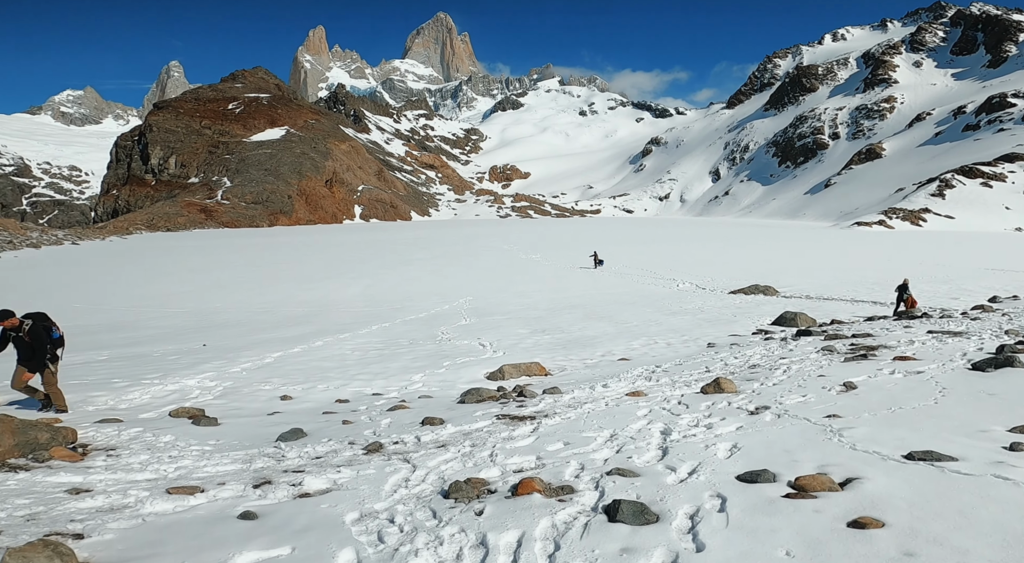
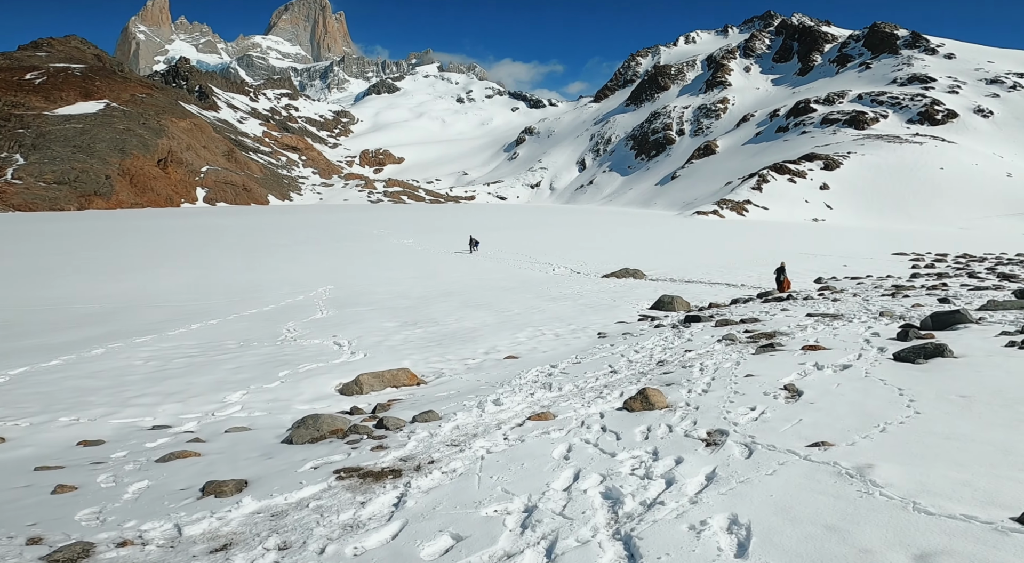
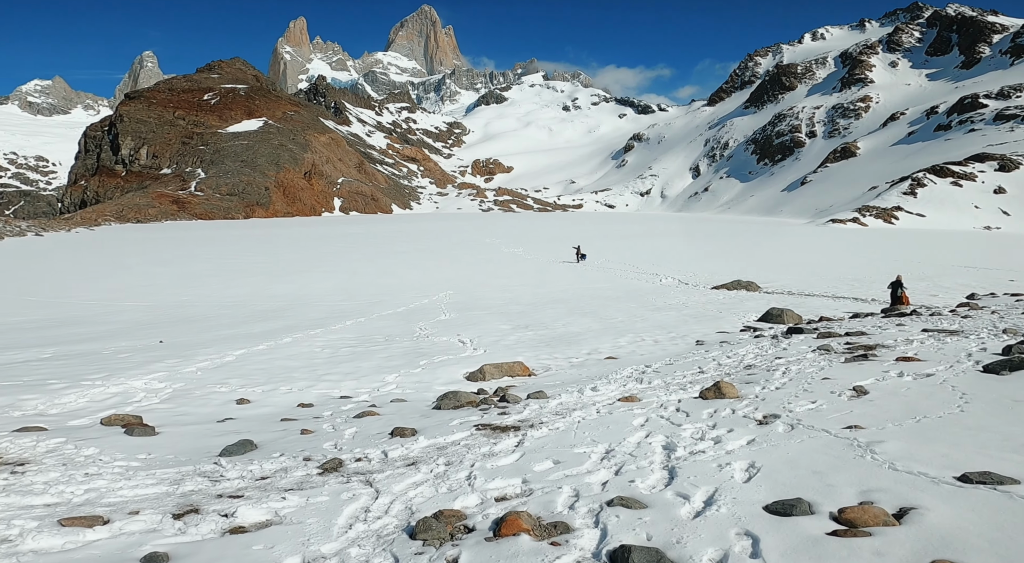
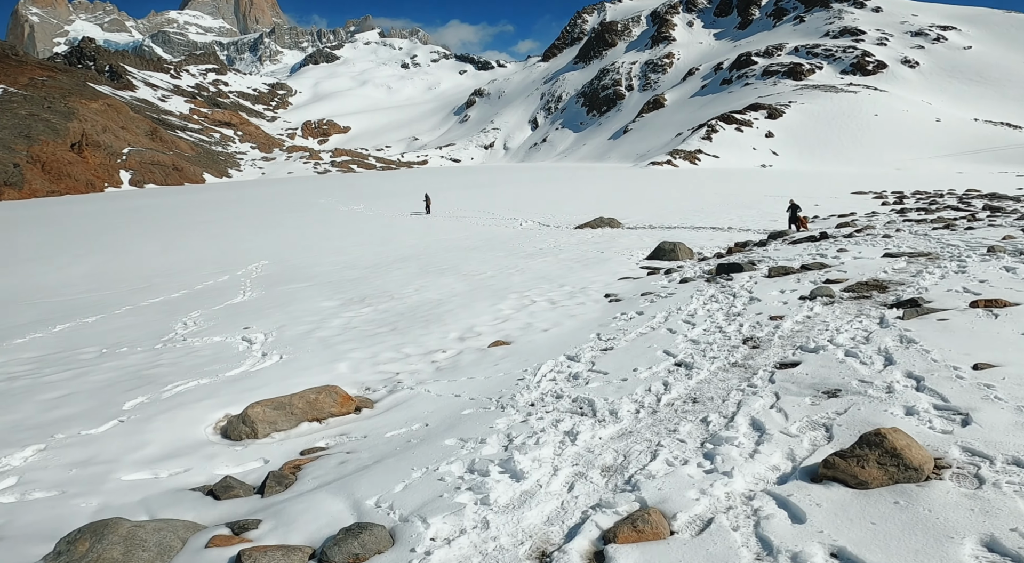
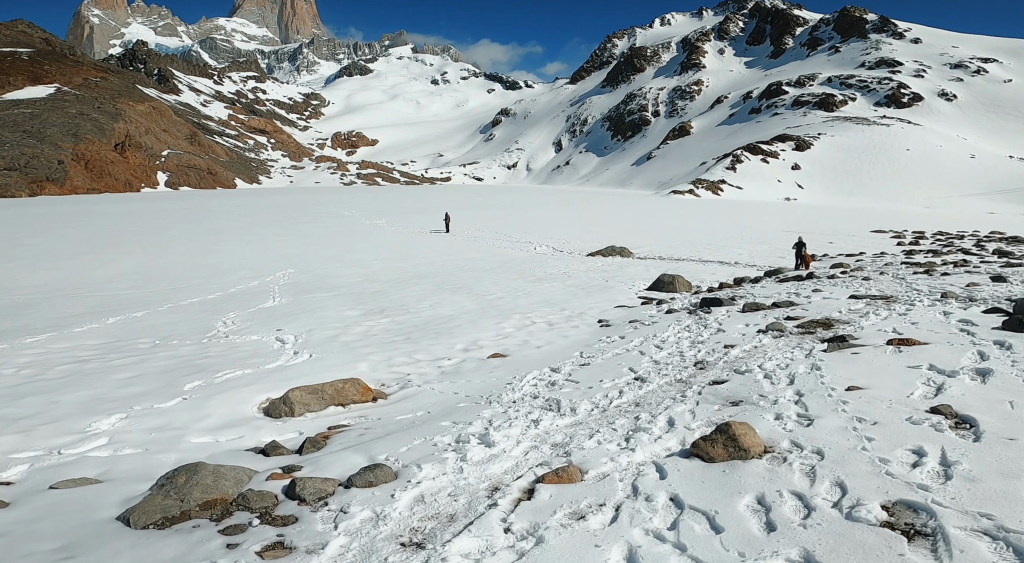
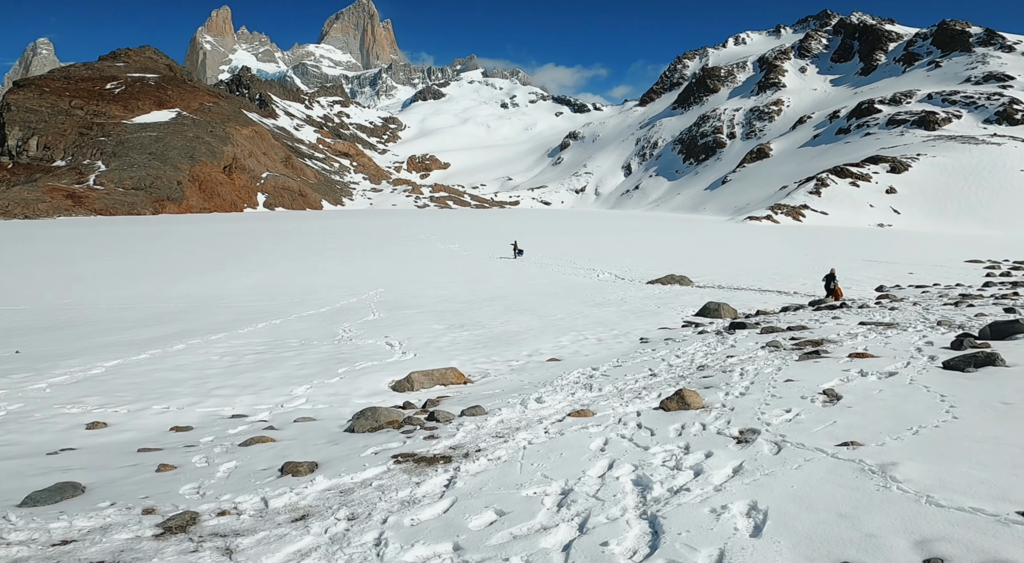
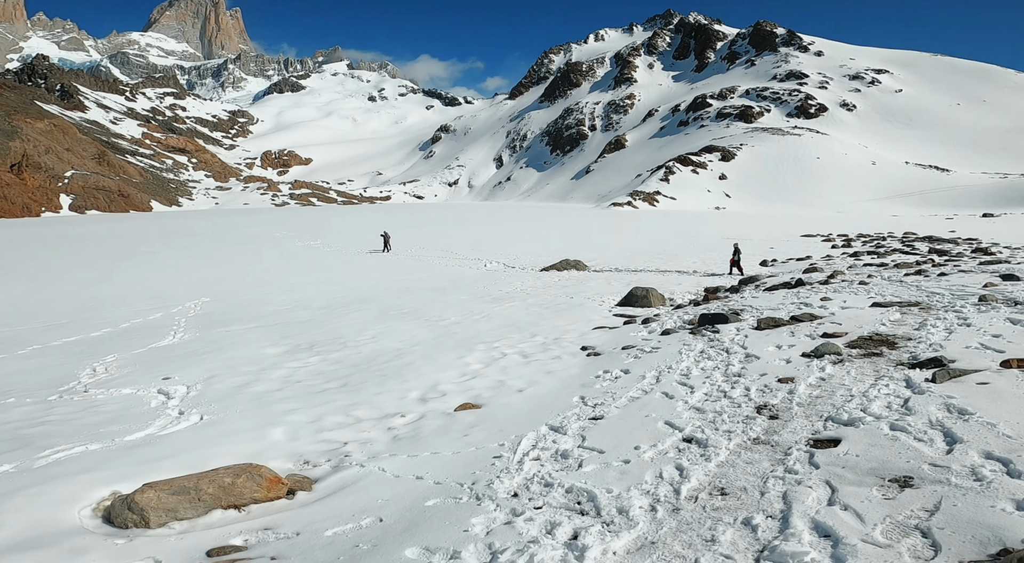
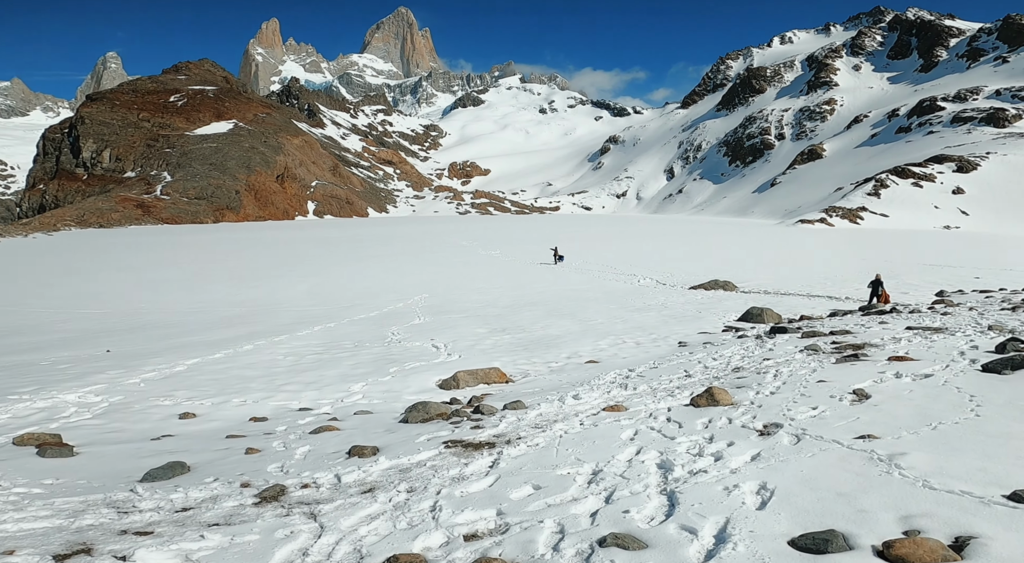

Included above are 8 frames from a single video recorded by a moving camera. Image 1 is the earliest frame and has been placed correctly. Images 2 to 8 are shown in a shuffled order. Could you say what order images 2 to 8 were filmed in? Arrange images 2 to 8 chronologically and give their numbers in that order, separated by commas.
3, 8, 6, 2, 5, 4, 7
